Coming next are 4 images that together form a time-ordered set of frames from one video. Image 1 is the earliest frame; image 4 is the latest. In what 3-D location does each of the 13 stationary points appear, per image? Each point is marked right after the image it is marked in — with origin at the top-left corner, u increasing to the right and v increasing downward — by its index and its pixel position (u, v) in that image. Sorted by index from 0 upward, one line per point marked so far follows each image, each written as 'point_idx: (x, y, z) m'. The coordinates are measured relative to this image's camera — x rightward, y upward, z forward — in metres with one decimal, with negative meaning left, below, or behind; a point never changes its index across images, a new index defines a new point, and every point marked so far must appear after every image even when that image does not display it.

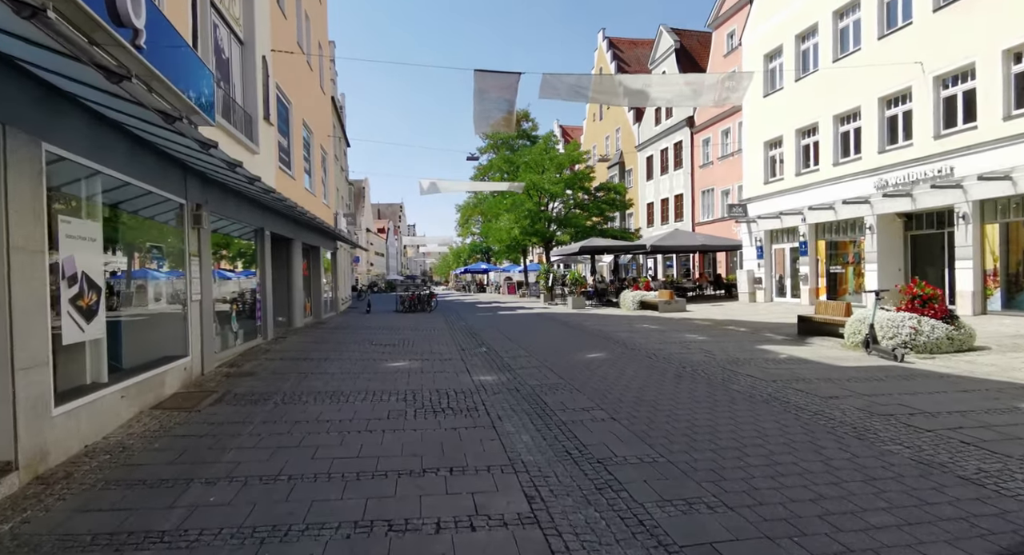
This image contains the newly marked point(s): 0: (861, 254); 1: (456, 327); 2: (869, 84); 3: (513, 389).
0: (+10.9, +0.7, +16.8) m
1: (-1.6, -1.4, +15.8) m
2: (+10.5, +5.7, +15.8) m
3: (0.0, -1.5, +7.4) m
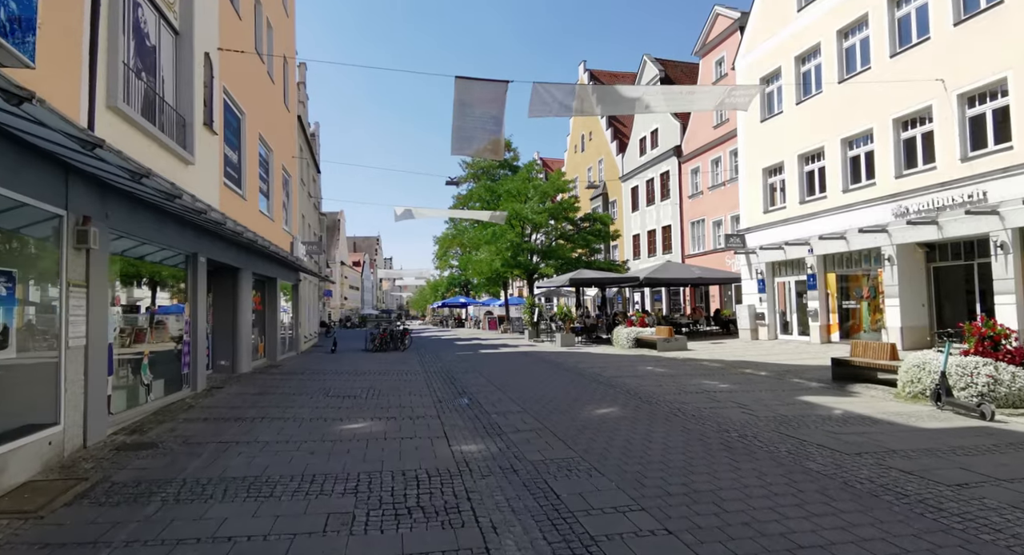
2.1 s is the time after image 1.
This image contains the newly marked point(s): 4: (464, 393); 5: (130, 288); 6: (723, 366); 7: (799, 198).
0: (+10.4, -0.3, +15.4) m
1: (-2.0, -2.4, +13.7) m
2: (+10.1, +4.7, +14.7) m
3: (0.0, -1.9, +5.4) m
4: (-0.9, -2.1, +9.9) m
5: (-5.7, -0.2, +8.1) m
6: (+5.1, -2.1, +13.0) m
7: (+9.5, +2.6, +17.7) m
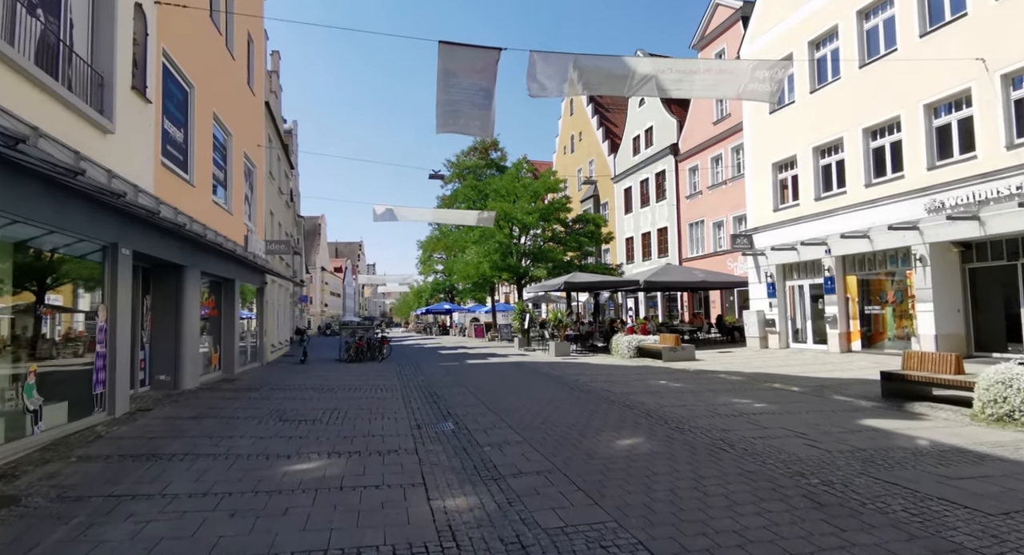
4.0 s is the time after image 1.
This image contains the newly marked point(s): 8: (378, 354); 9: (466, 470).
0: (+10.2, -0.3, +14.0) m
1: (-2.2, -2.4, +11.9) m
2: (+9.9, +4.7, +13.3) m
3: (0.0, -1.8, +3.7) m
4: (-1.0, -2.1, +8.2) m
5: (-5.7, -0.1, +6.2) m
6: (+4.9, -2.1, +11.4) m
7: (+9.2, +2.5, +16.3) m
8: (-4.9, -2.8, +19.6) m
9: (-0.5, -1.9, +5.5) m
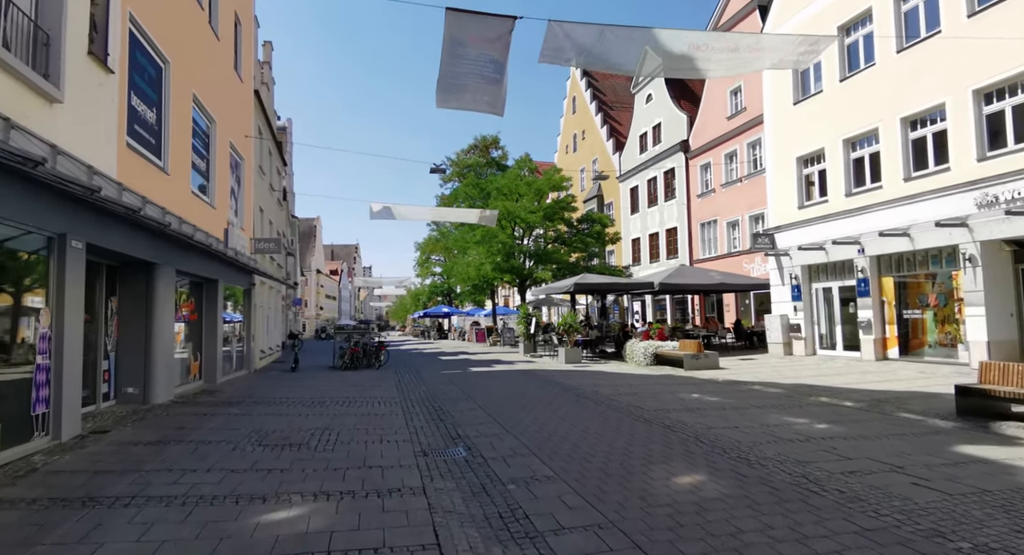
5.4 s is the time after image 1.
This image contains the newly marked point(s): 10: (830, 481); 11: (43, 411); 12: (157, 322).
0: (+10.4, -0.4, +12.9) m
1: (-2.0, -2.4, +10.7) m
2: (+10.1, +4.7, +12.2) m
3: (+0.3, -1.8, +2.5) m
4: (-0.7, -2.1, +7.0) m
5: (-5.4, -0.1, +5.0) m
6: (+5.2, -2.2, +10.2) m
7: (+9.4, +2.5, +15.2) m
8: (-4.7, -2.8, +18.4) m
9: (-0.2, -1.9, +4.3) m
10: (+2.9, -1.8, +4.9) m
11: (-5.6, -1.6, +6.5) m
12: (-6.2, -0.8, +9.4) m
